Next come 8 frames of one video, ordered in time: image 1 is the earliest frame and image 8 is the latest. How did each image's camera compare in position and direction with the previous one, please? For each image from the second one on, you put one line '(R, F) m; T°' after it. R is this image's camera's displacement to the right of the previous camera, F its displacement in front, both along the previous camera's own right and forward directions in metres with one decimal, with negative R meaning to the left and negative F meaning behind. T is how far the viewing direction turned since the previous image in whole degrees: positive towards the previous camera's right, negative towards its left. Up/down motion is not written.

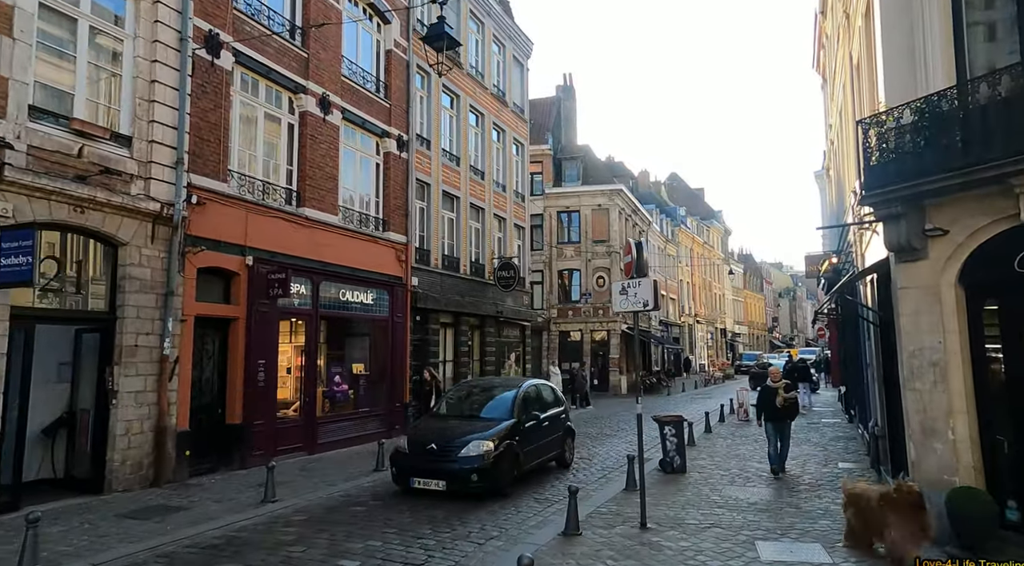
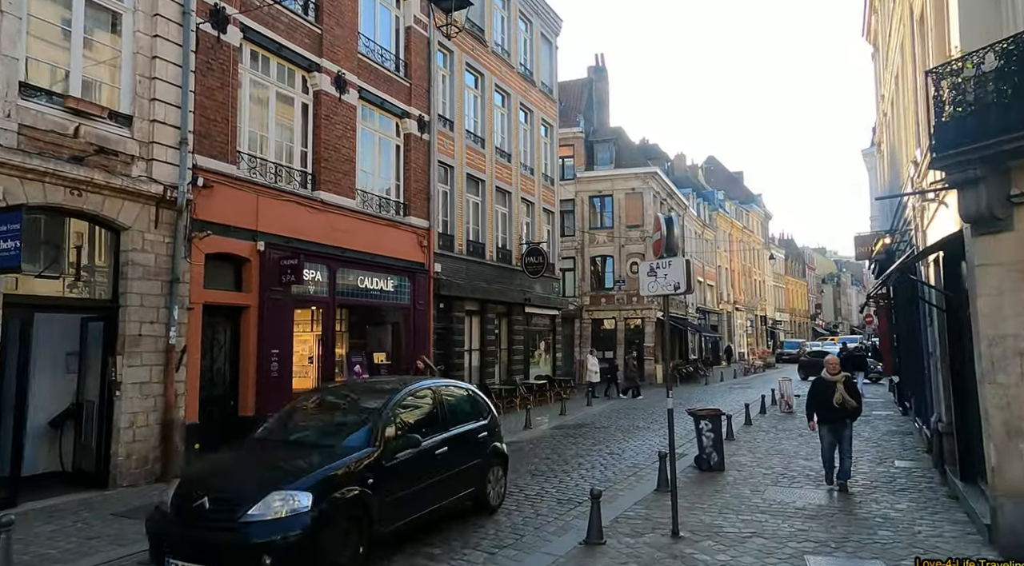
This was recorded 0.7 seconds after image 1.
(+0.2, +0.8) m; -3°
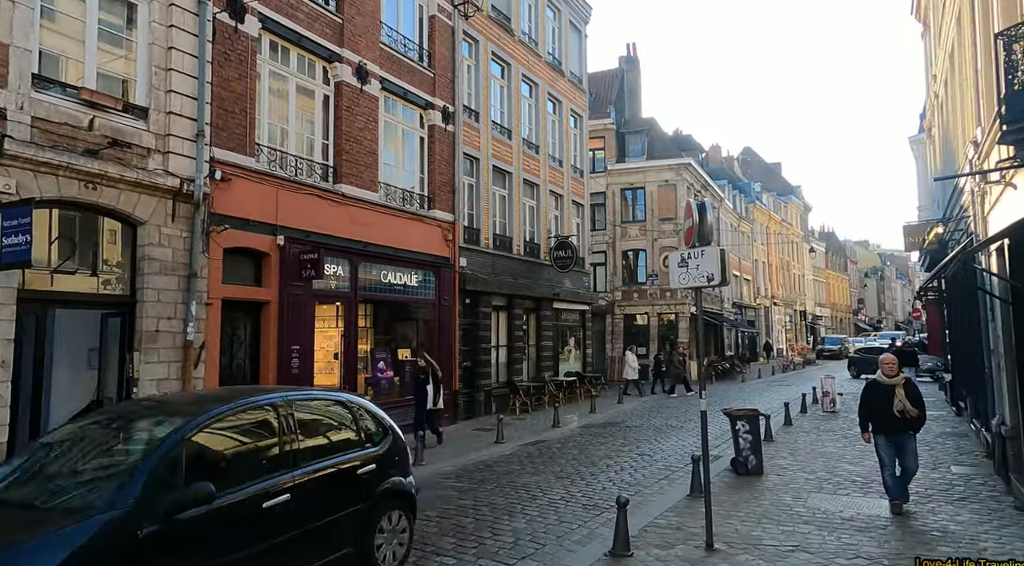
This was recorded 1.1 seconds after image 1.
(+0.1, +0.5) m; -3°
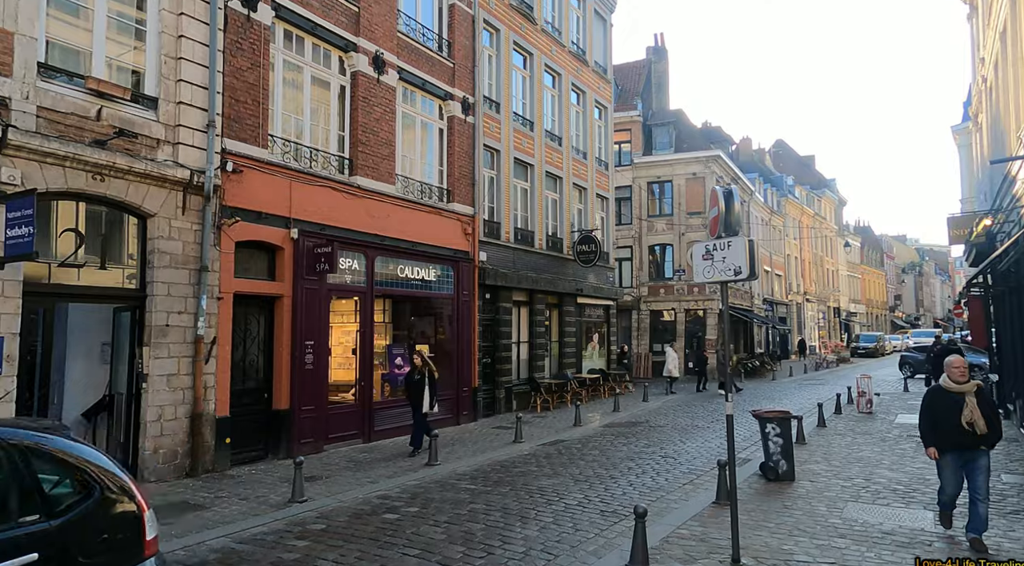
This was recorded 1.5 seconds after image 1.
(+0.2, +0.4) m; -2°
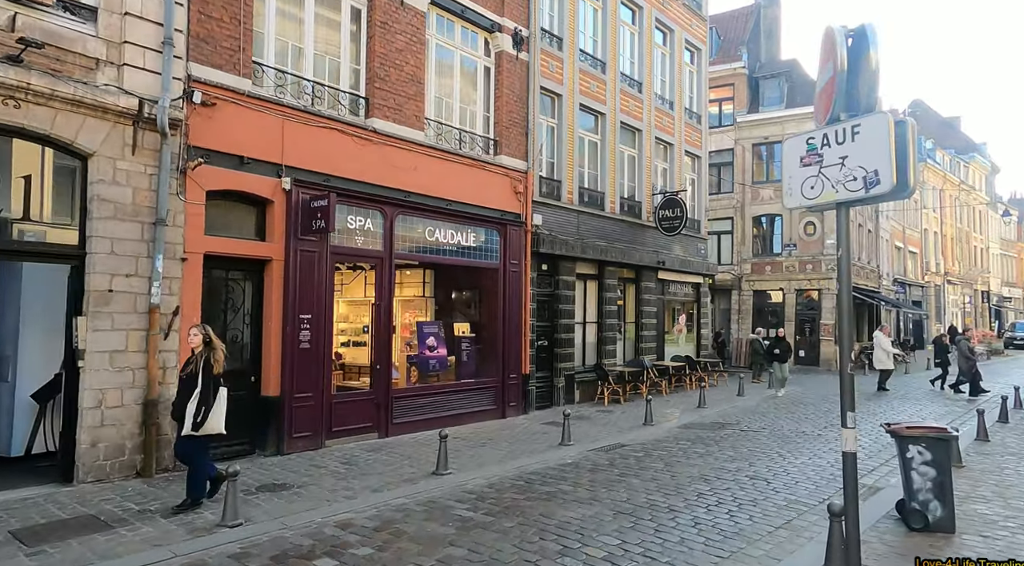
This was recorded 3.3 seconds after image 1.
(+0.9, +2.8) m; -8°
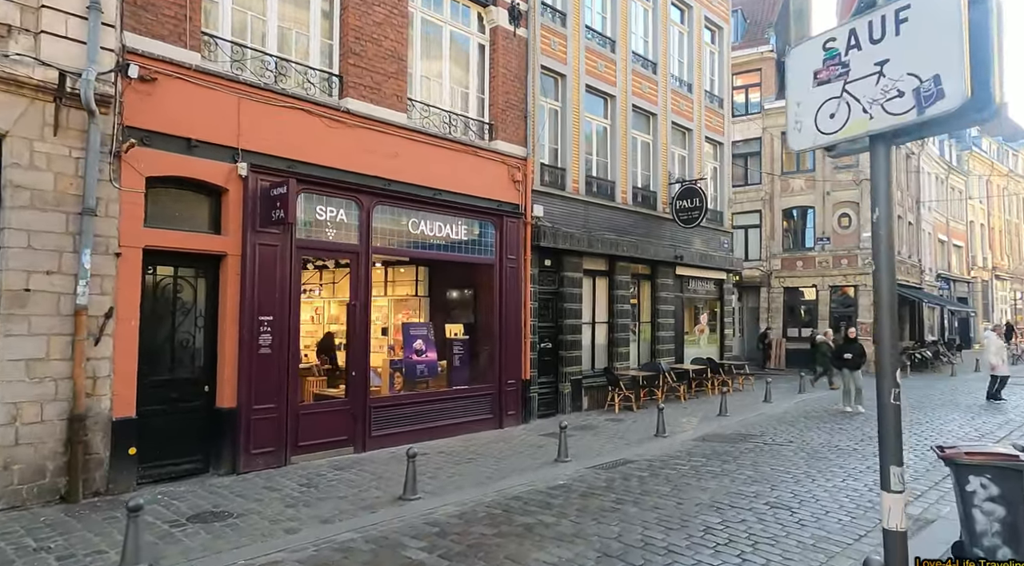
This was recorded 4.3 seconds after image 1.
(+0.6, +1.3) m; -2°
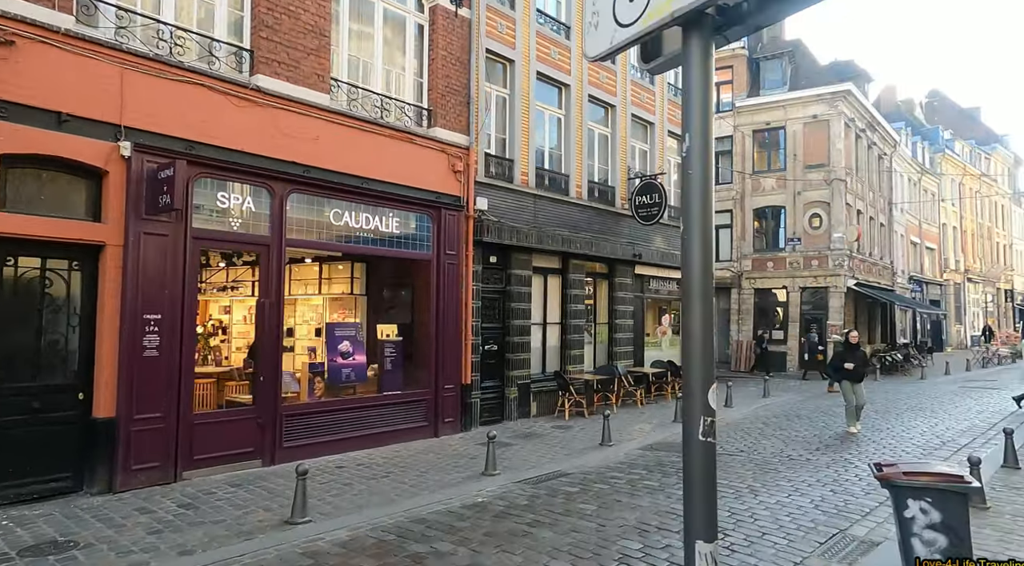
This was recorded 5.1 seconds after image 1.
(+0.7, +0.9) m; +1°
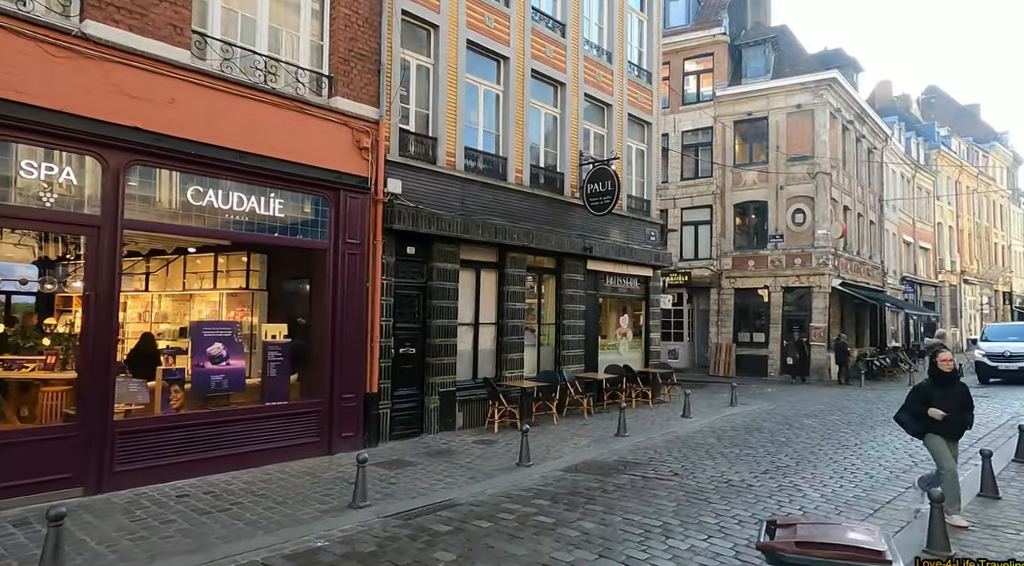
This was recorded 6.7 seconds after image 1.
(+1.3, +1.6) m; 0°
